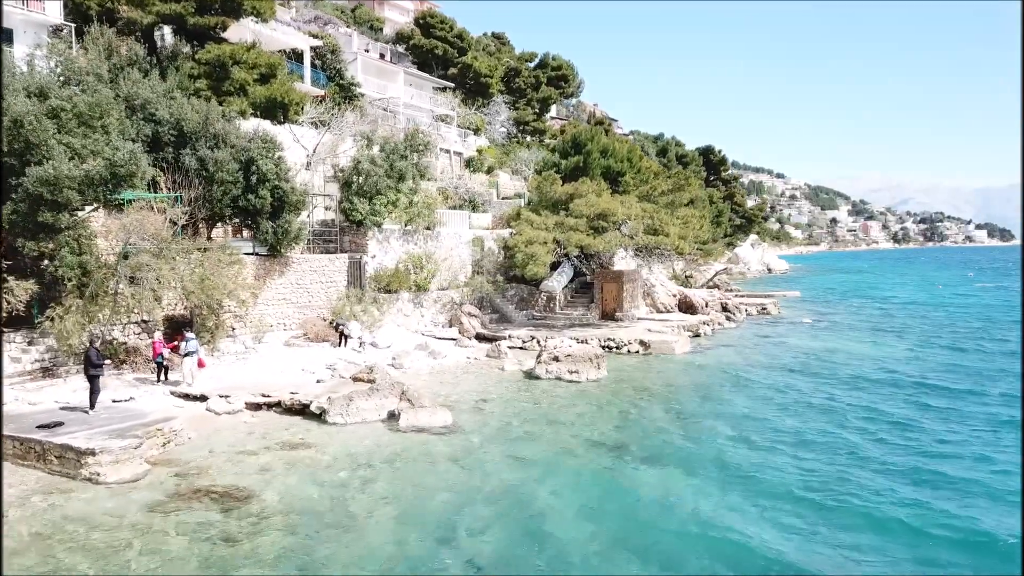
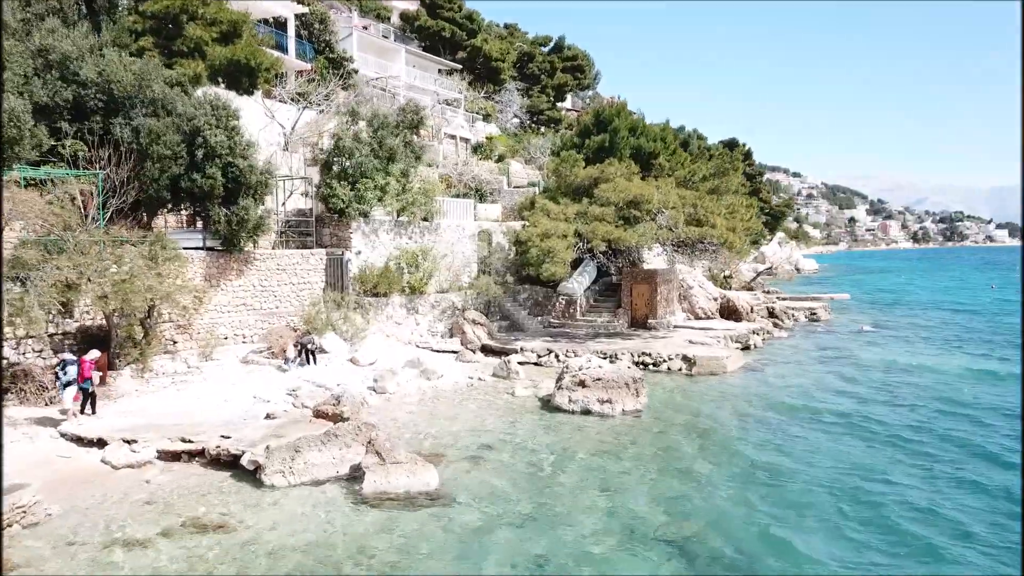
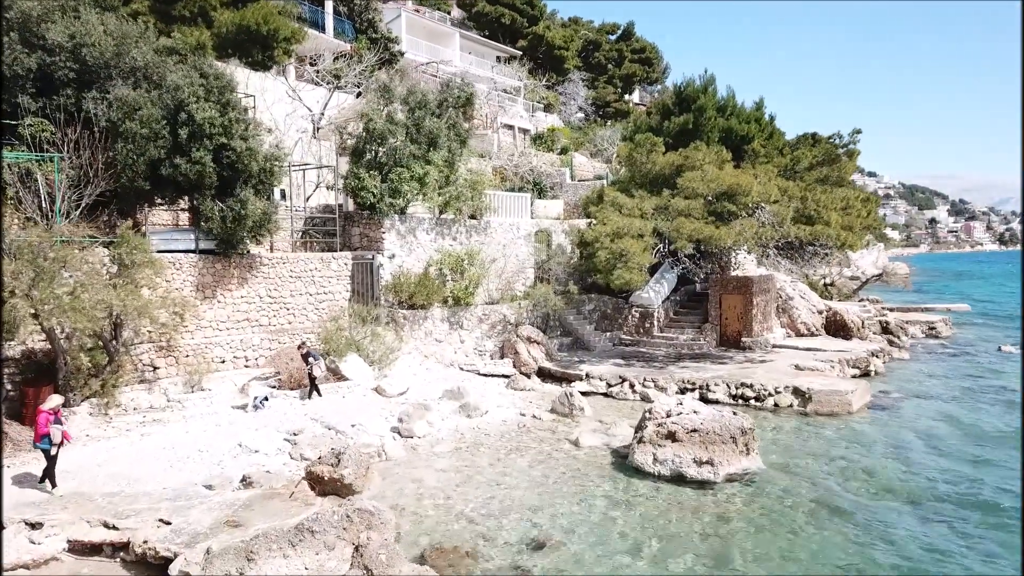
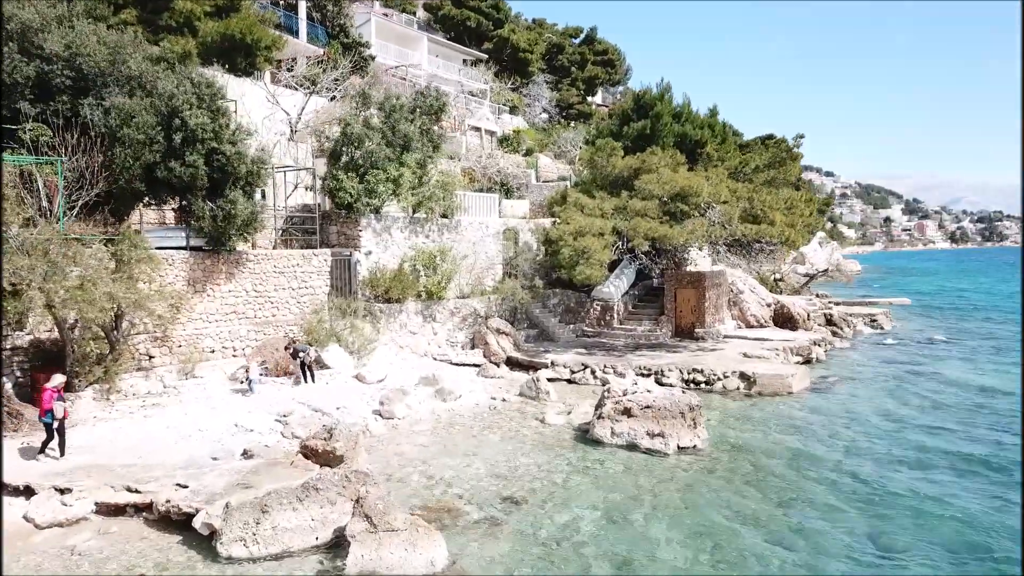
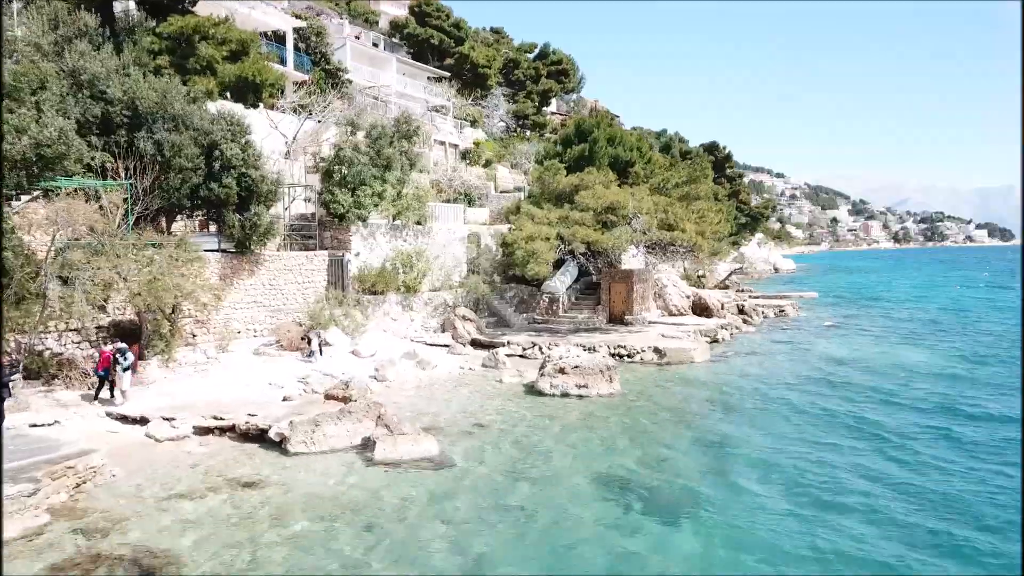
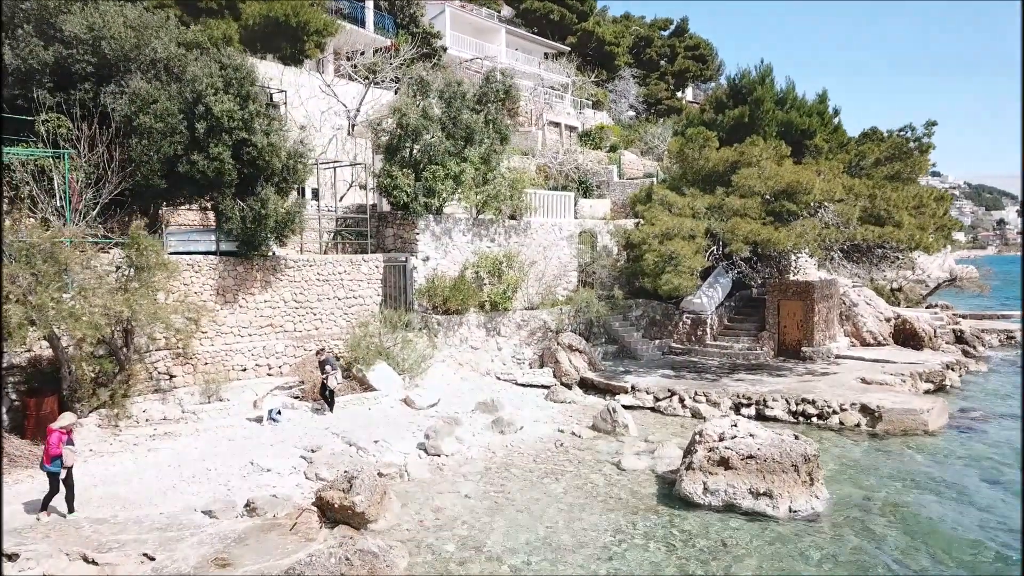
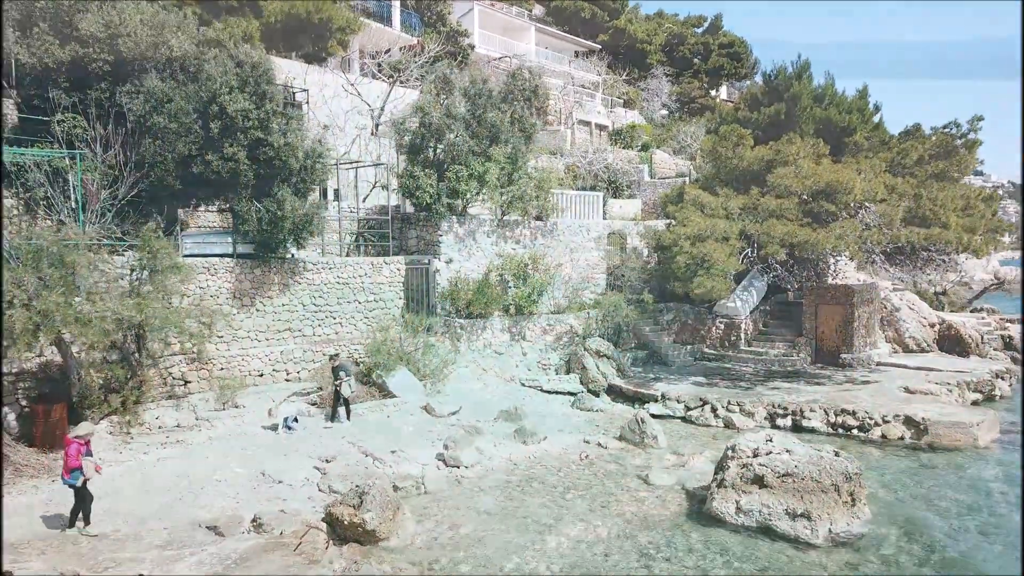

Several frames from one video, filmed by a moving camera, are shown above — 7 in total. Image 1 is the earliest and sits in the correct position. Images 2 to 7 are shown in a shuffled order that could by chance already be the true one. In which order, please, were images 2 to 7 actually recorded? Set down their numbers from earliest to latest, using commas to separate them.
5, 2, 4, 3, 6, 7
